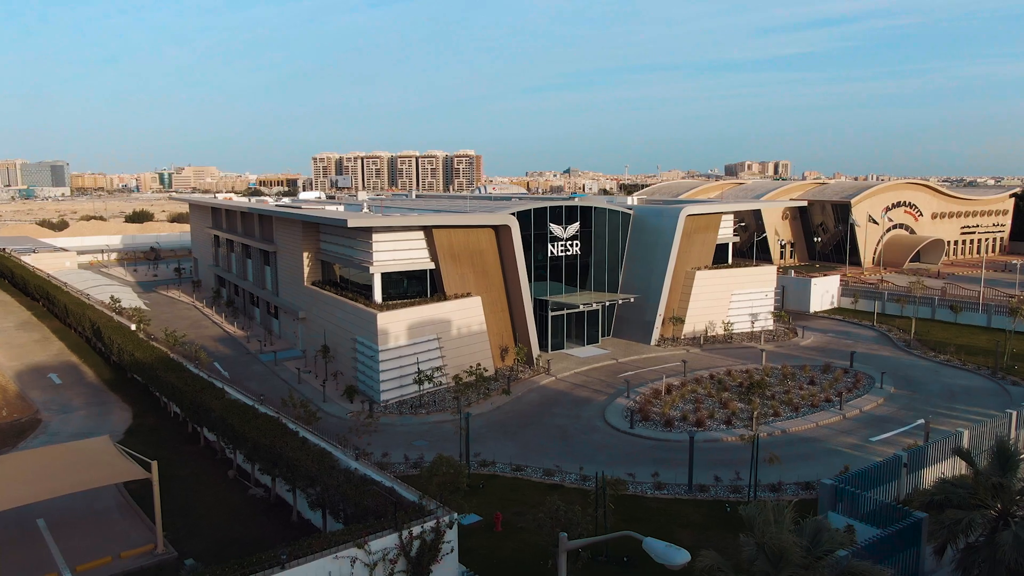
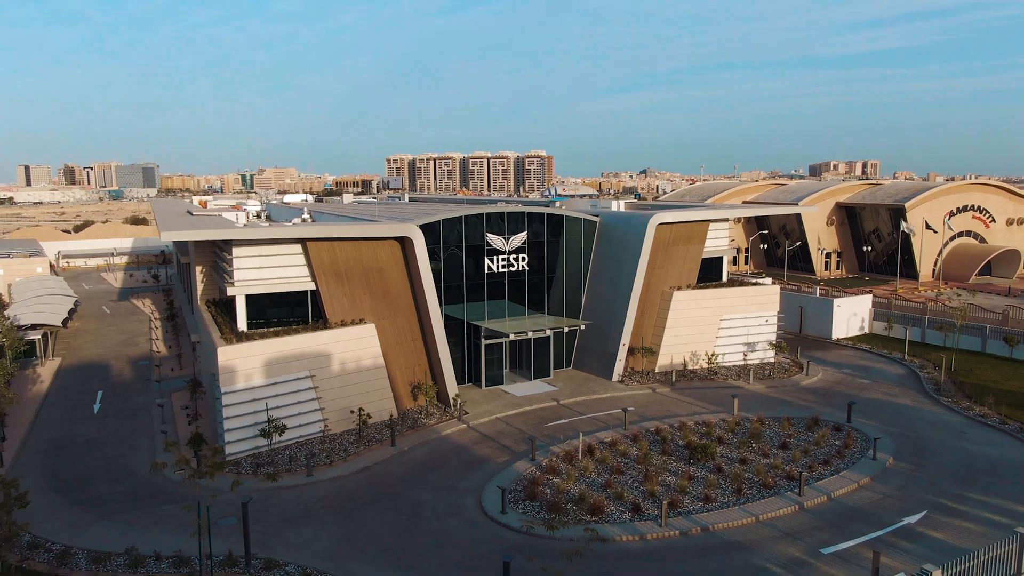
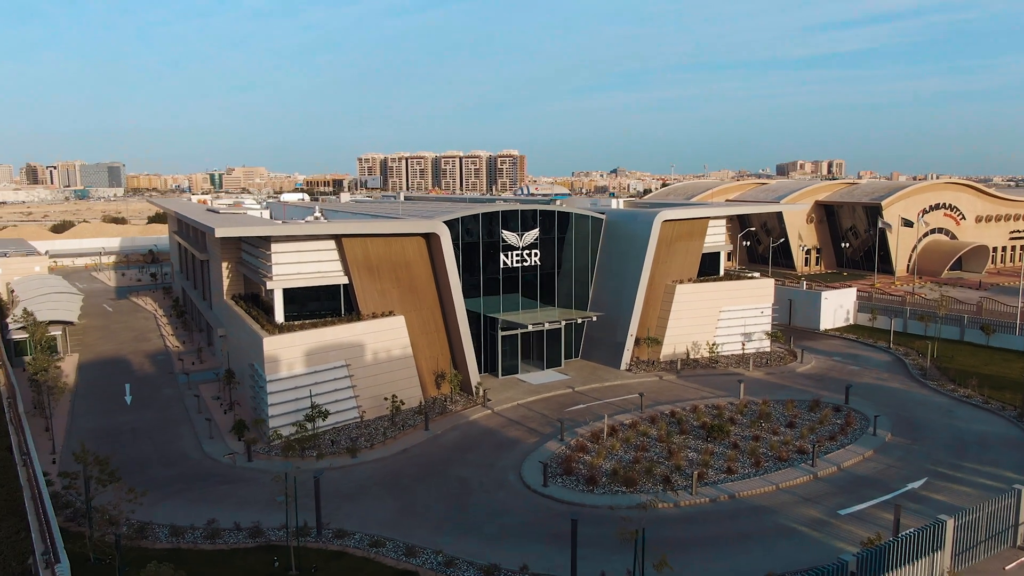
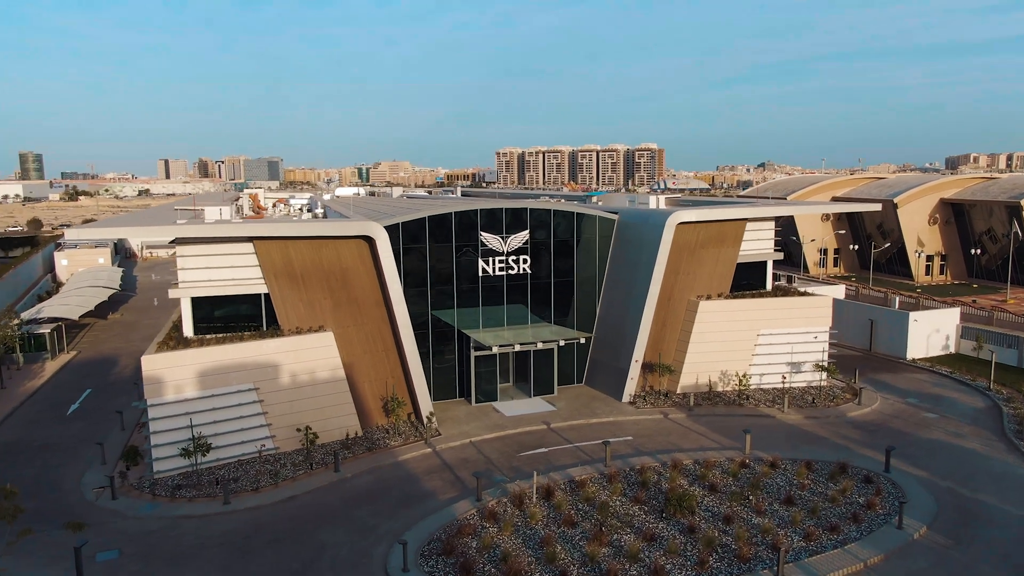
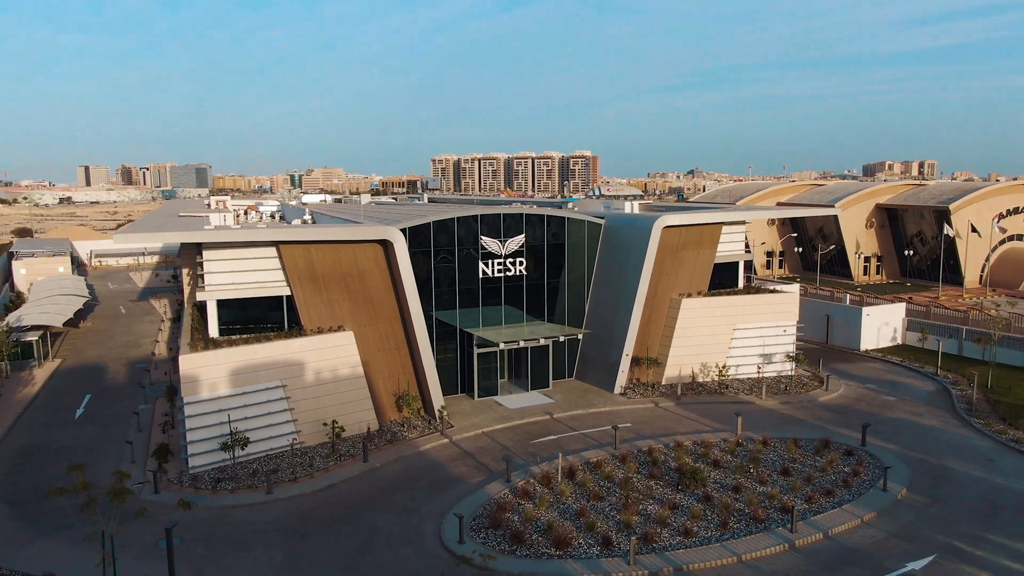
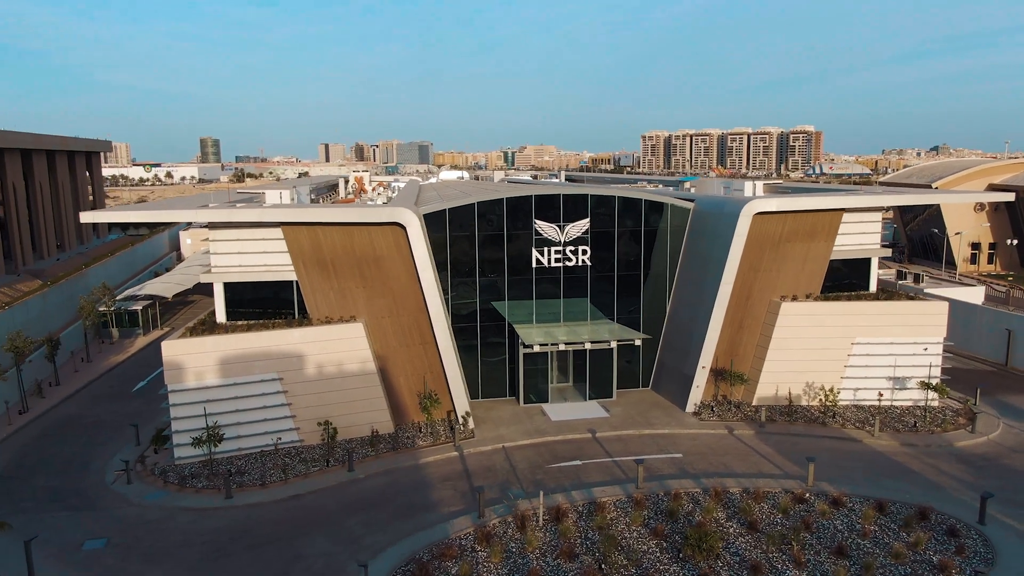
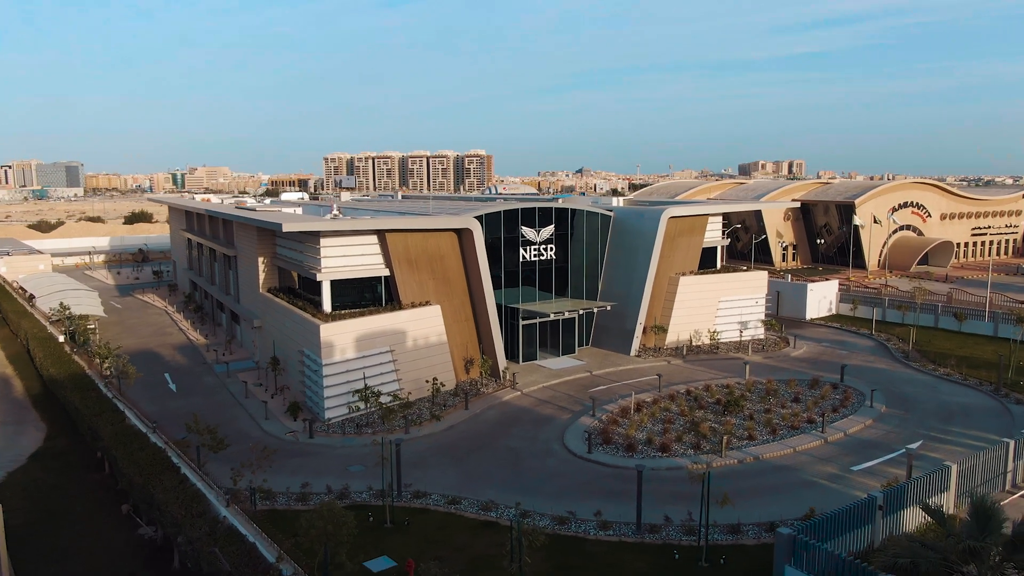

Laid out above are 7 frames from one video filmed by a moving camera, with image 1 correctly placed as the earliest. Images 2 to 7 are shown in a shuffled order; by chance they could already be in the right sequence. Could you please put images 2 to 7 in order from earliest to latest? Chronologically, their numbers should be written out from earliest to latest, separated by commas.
7, 3, 2, 5, 4, 6
